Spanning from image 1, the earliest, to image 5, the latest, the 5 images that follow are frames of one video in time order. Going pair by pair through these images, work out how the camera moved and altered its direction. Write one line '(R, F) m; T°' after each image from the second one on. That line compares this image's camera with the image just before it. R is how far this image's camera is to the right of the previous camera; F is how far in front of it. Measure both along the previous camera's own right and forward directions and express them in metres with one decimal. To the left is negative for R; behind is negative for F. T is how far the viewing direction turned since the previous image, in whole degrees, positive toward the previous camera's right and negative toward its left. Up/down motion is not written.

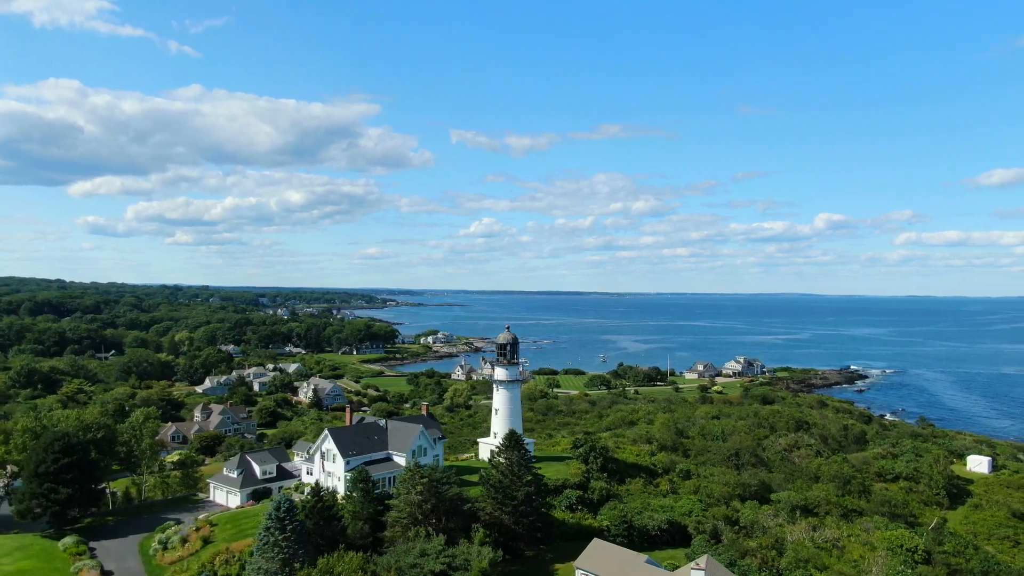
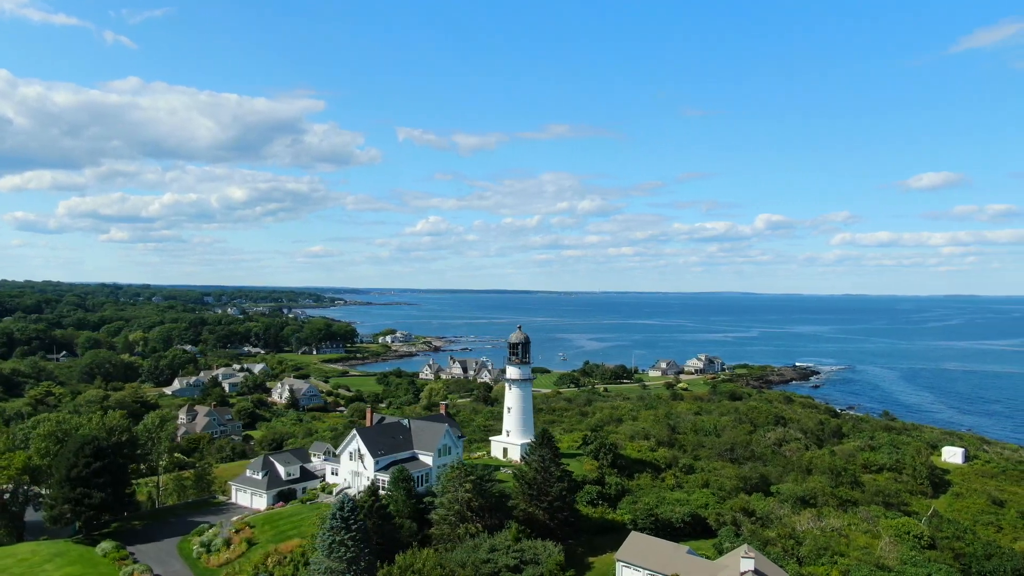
(-3.9, -0.6) m; +4°
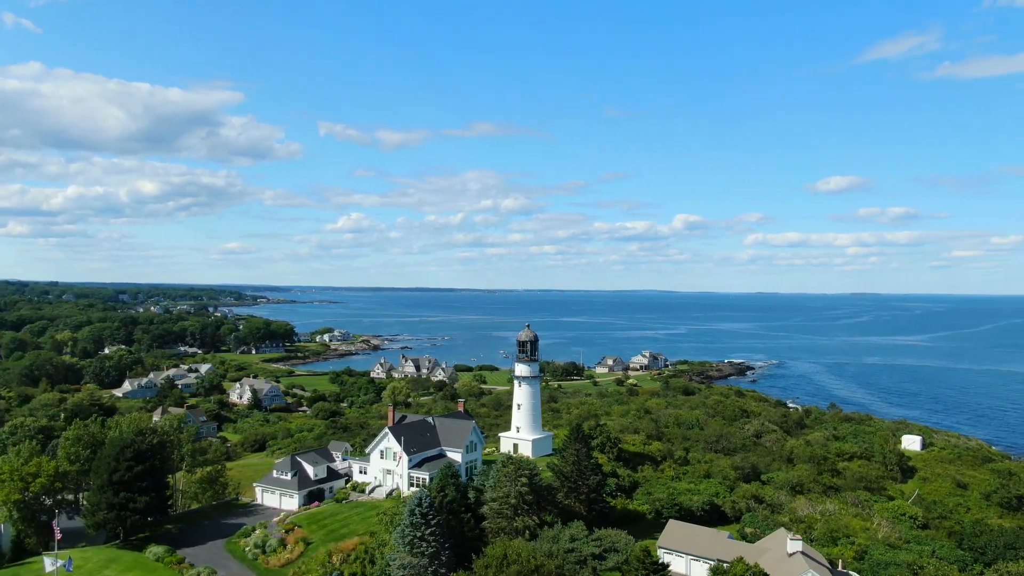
(-5.3, -0.7) m; +6°
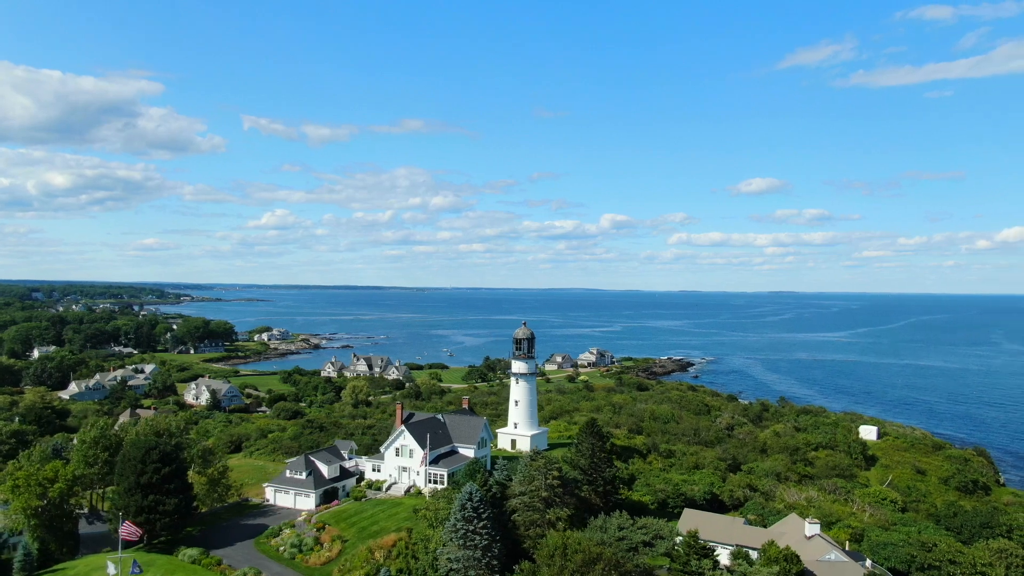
(-4.3, -0.6) m; +5°
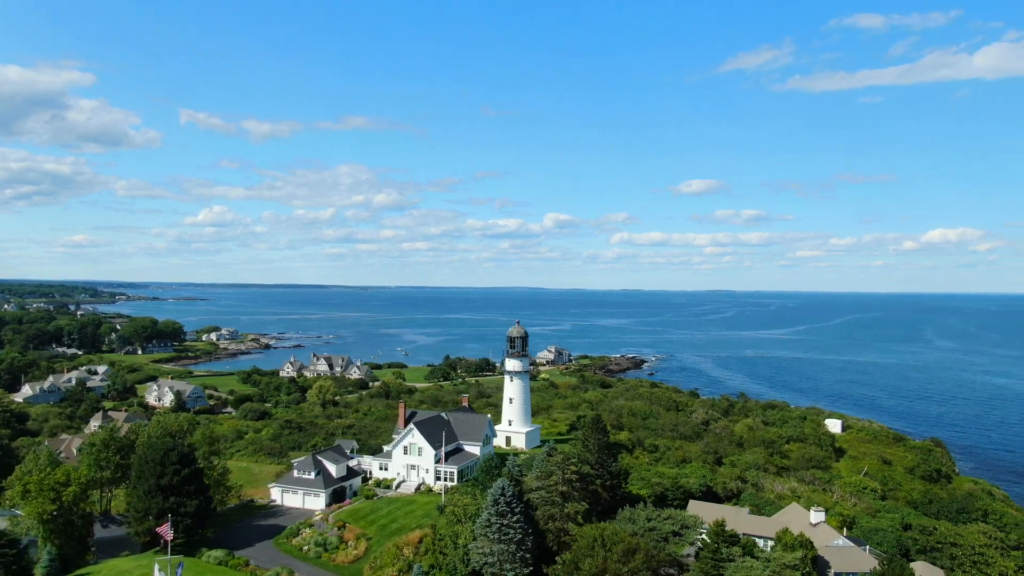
(-3.2, -0.5) m; +4°
